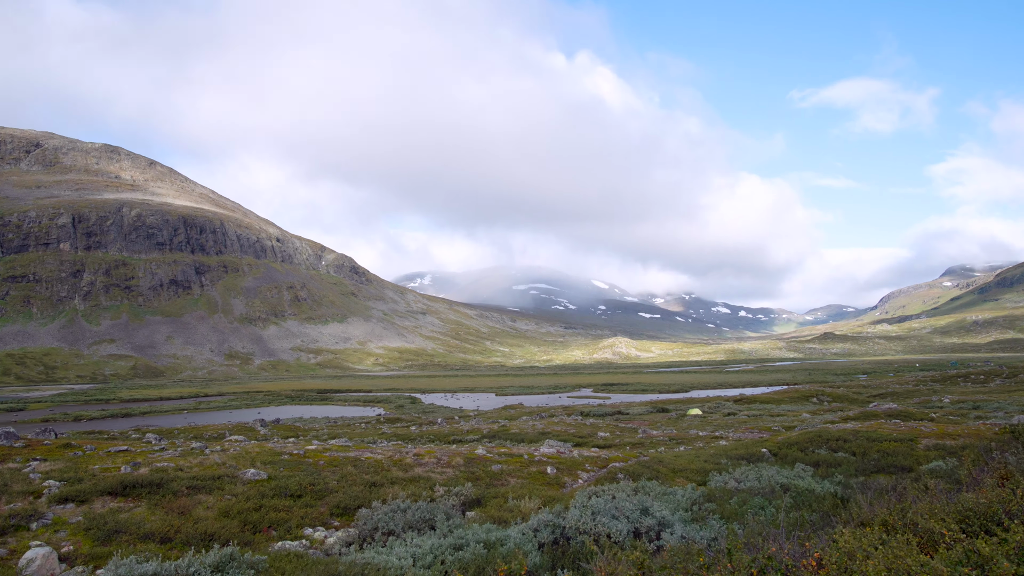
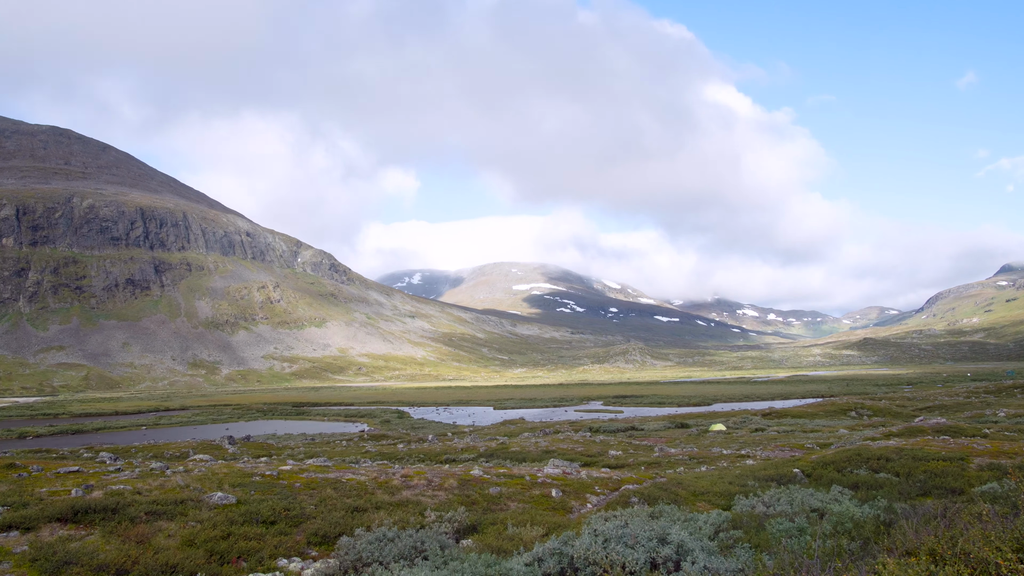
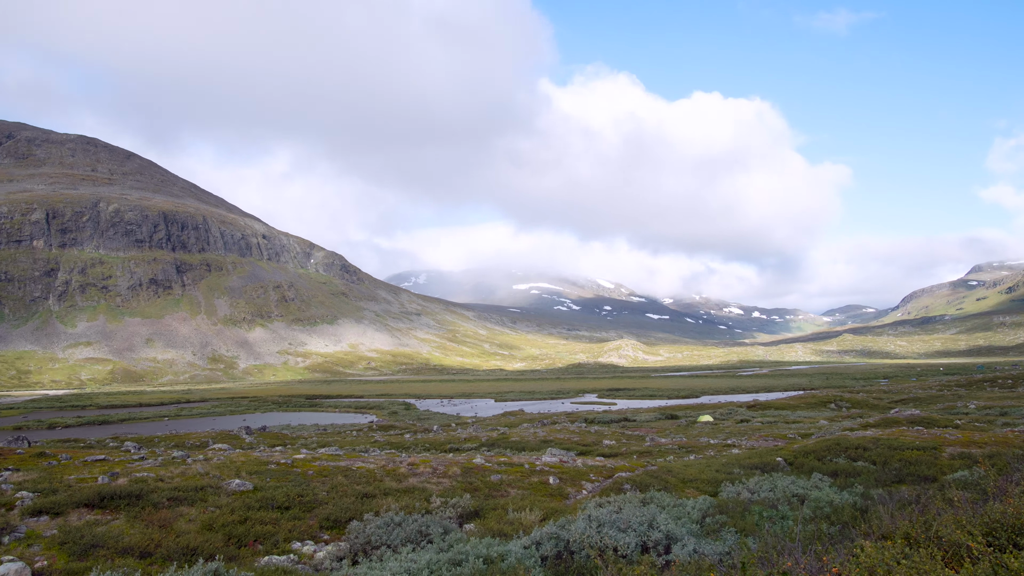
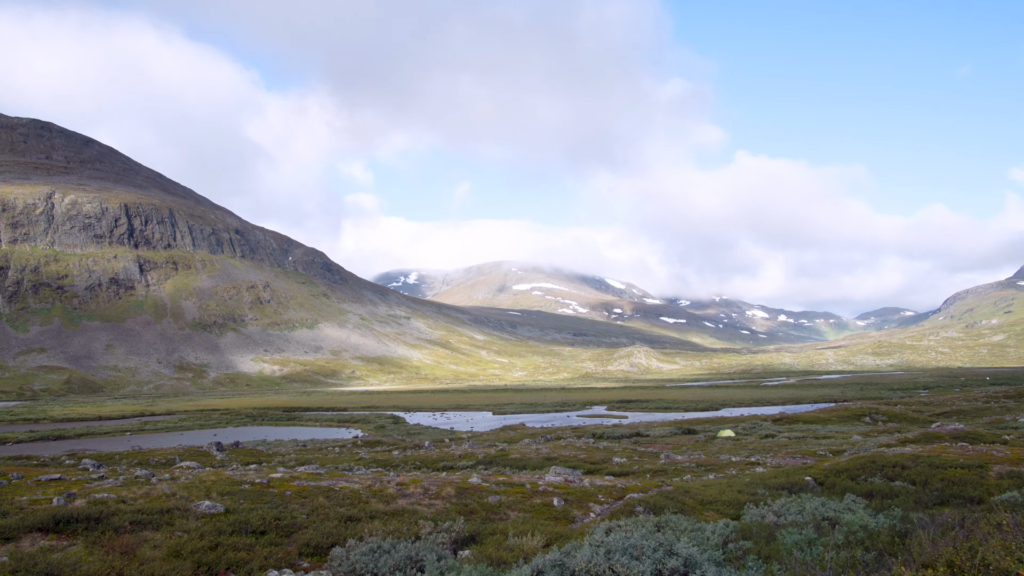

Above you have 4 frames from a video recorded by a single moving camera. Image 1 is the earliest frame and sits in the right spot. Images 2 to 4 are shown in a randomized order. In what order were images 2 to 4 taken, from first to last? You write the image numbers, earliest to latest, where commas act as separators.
3, 2, 4
